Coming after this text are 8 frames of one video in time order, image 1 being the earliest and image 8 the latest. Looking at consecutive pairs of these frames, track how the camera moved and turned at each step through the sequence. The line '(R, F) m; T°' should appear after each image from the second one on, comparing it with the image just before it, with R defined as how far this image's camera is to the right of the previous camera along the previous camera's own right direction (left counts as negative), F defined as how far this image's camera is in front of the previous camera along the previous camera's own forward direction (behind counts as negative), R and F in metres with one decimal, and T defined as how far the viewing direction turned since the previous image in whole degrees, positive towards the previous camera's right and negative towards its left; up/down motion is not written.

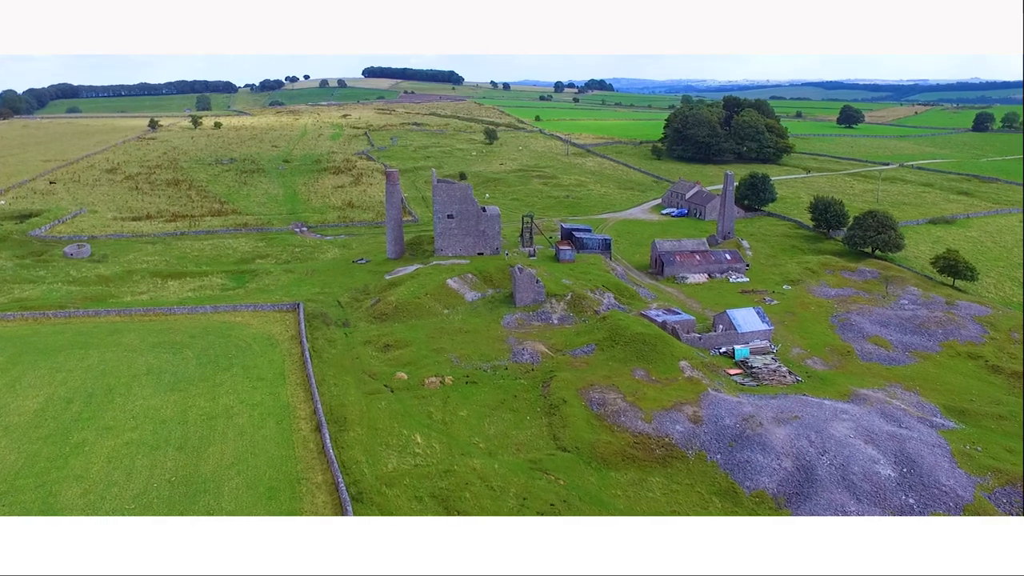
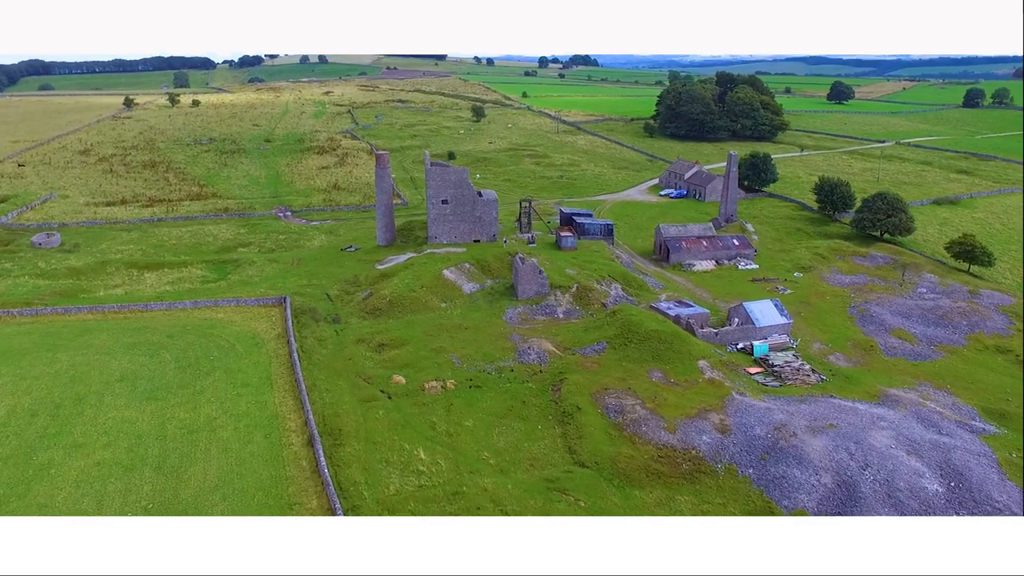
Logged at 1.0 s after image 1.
(-1.2, +3.5) m; +1°
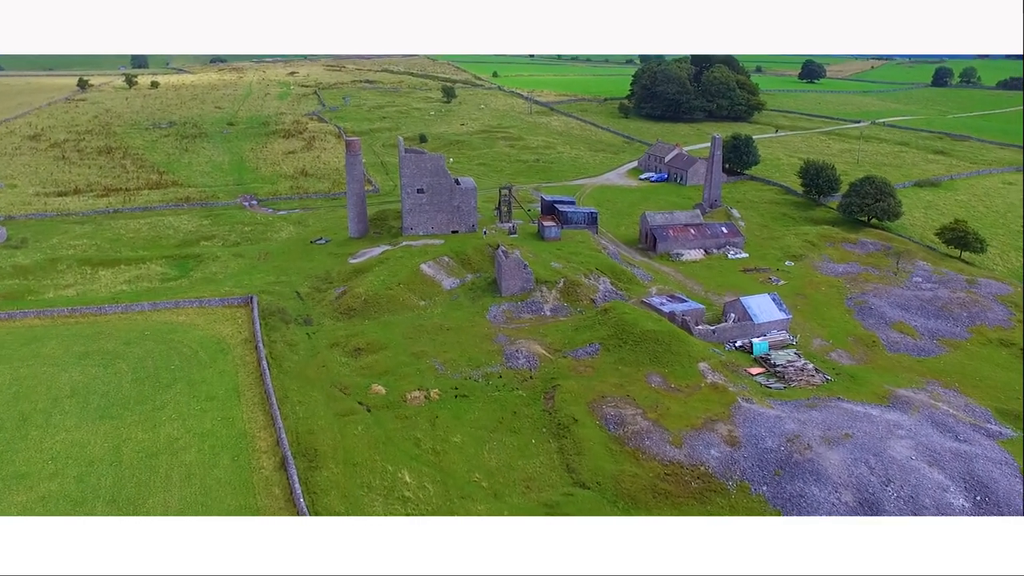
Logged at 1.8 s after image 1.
(-0.9, +3.2) m; +2°
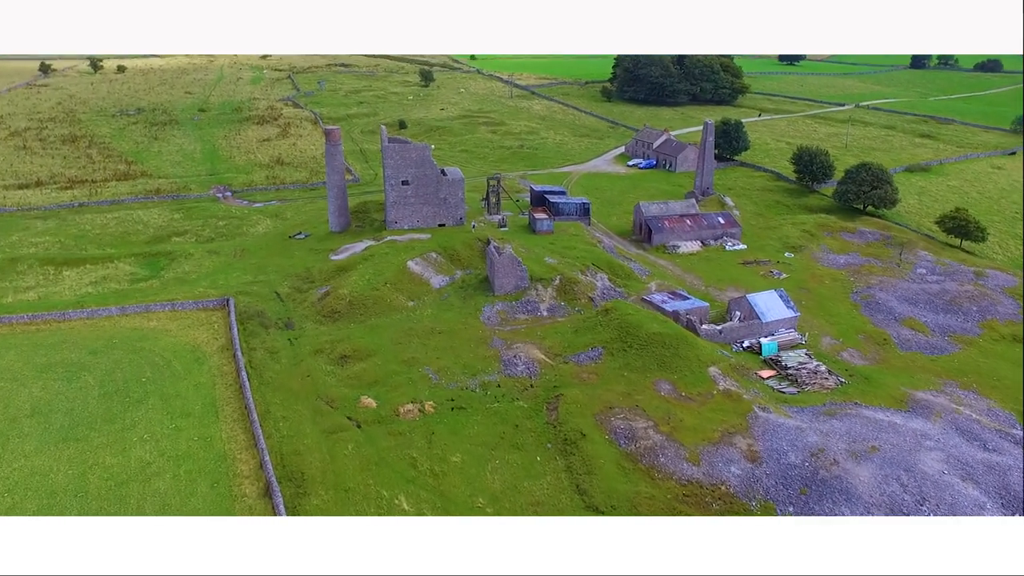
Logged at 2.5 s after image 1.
(-1.0, +2.7) m; +2°
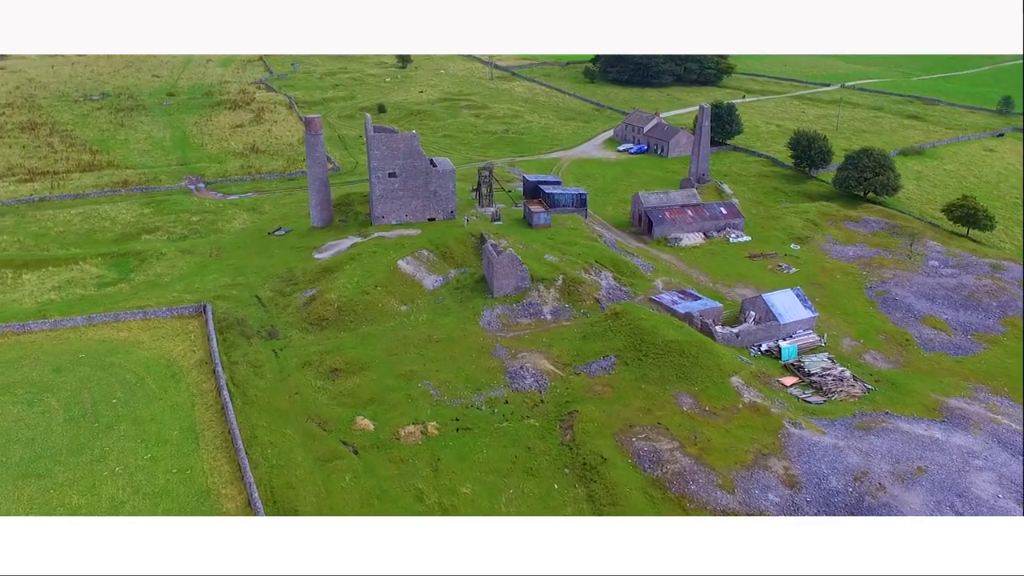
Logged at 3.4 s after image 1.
(-1.4, +3.2) m; +2°
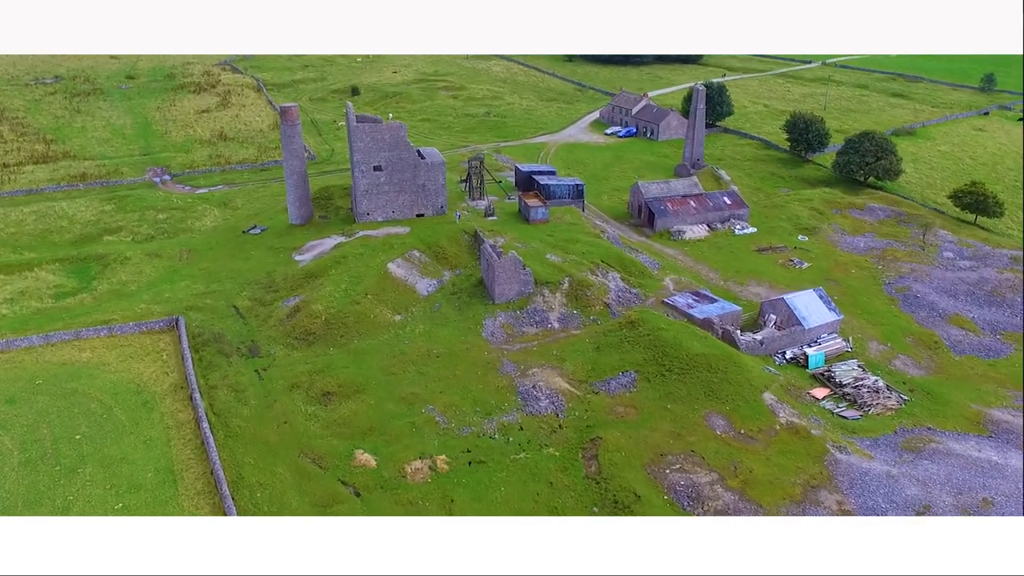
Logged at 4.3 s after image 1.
(-1.8, +3.6) m; +2°
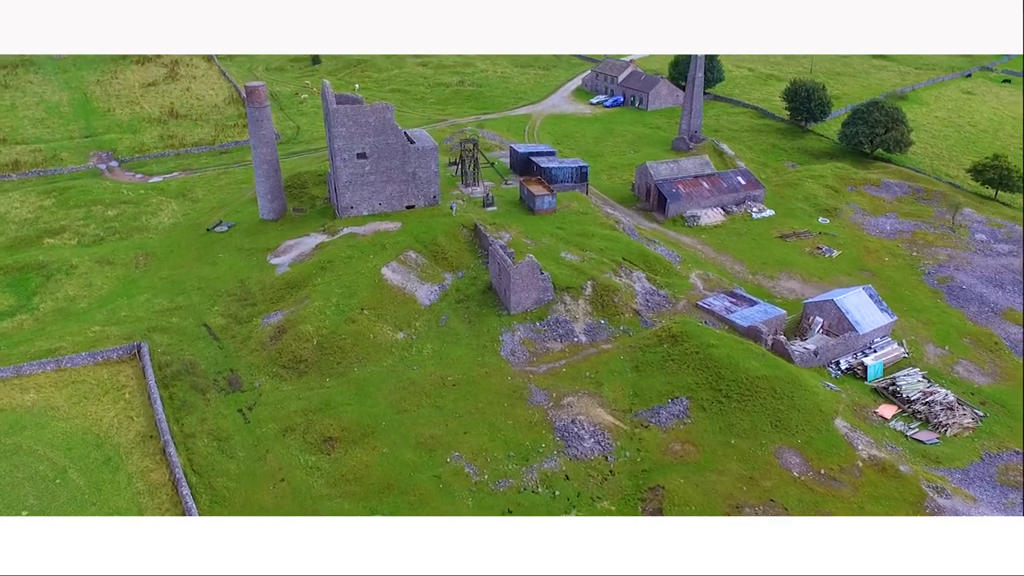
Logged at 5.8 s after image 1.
(-2.9, +5.3) m; +3°
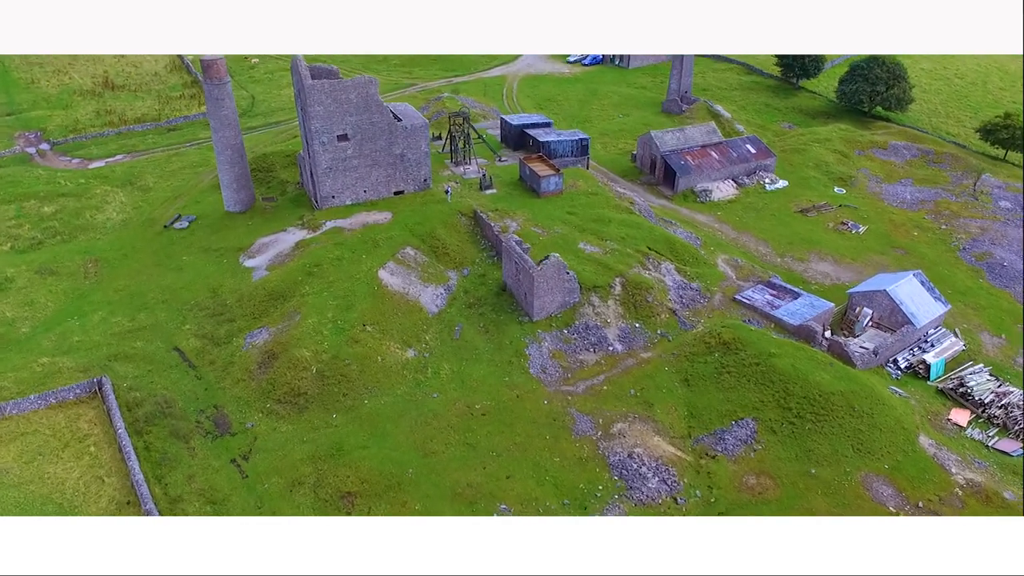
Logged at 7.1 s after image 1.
(-3.1, +4.7) m; +4°
